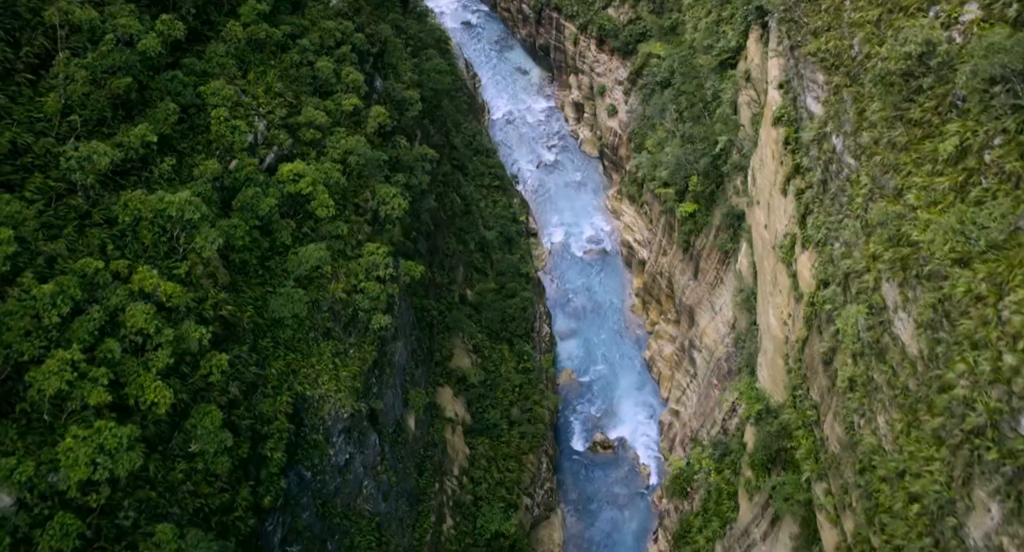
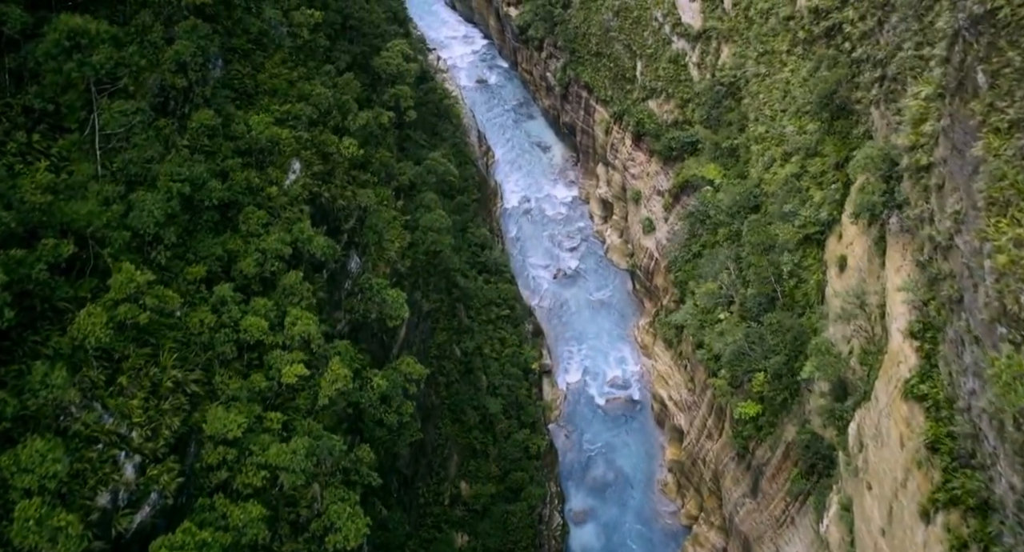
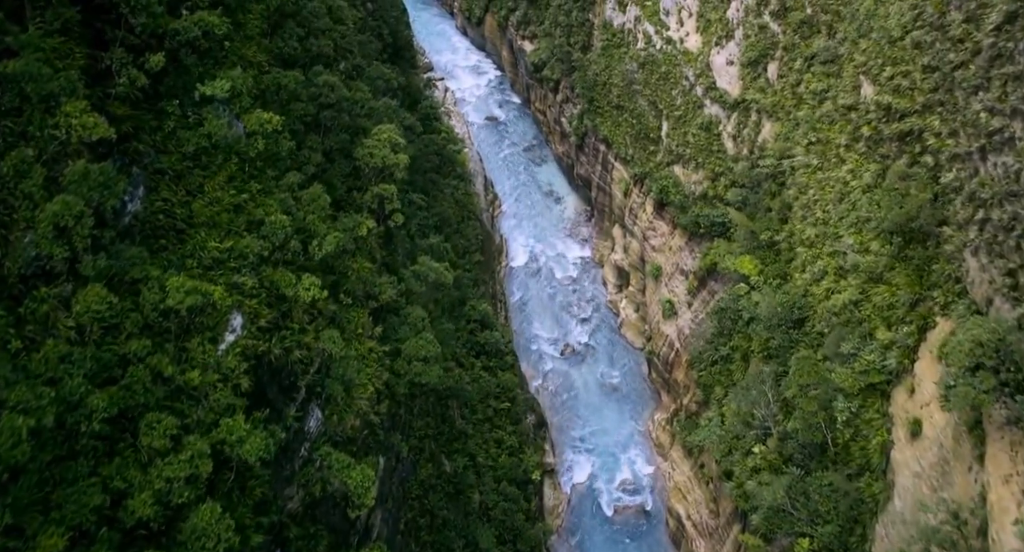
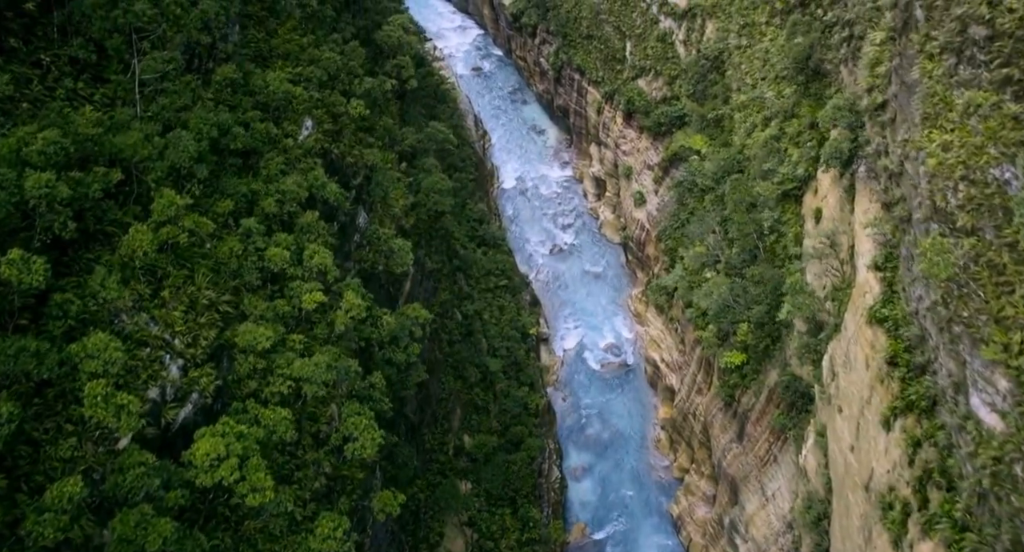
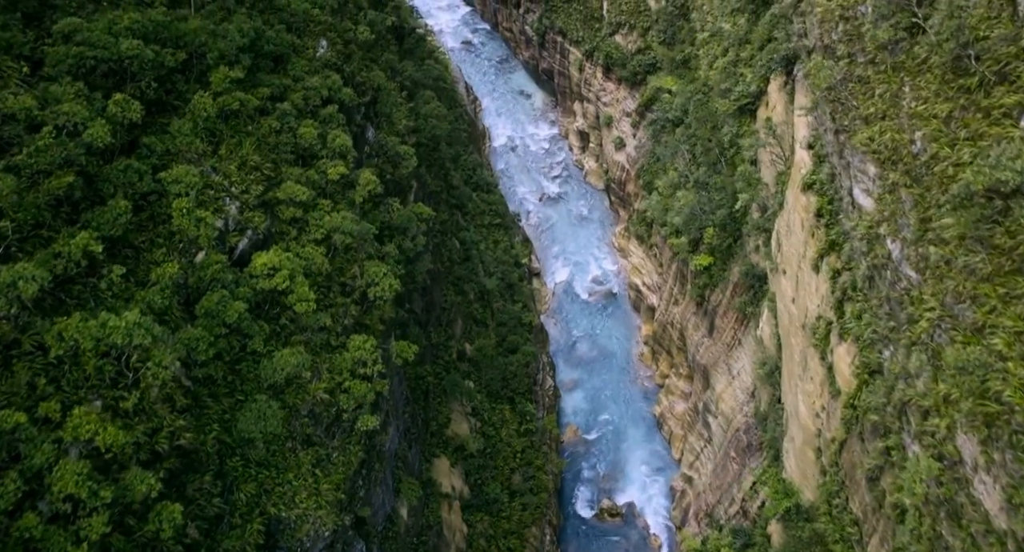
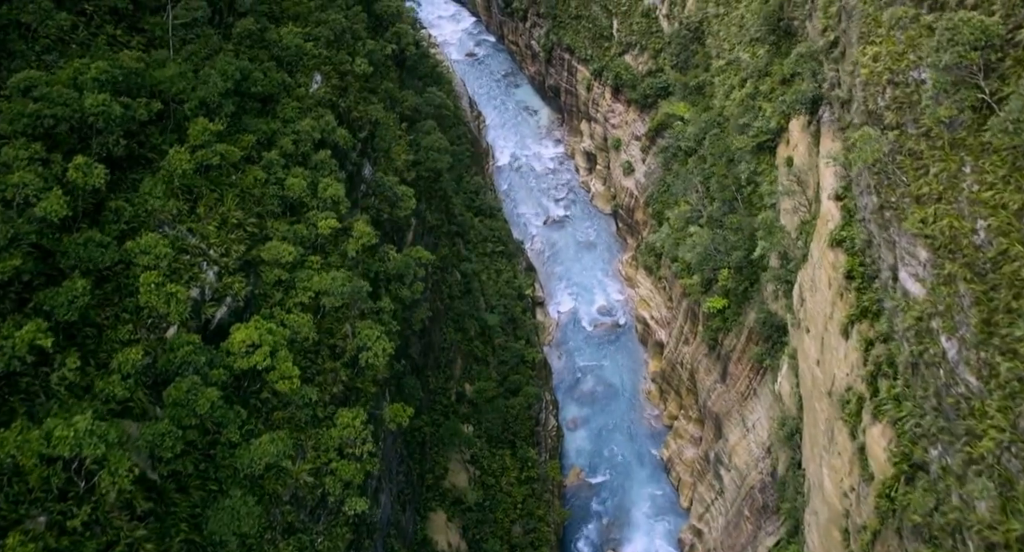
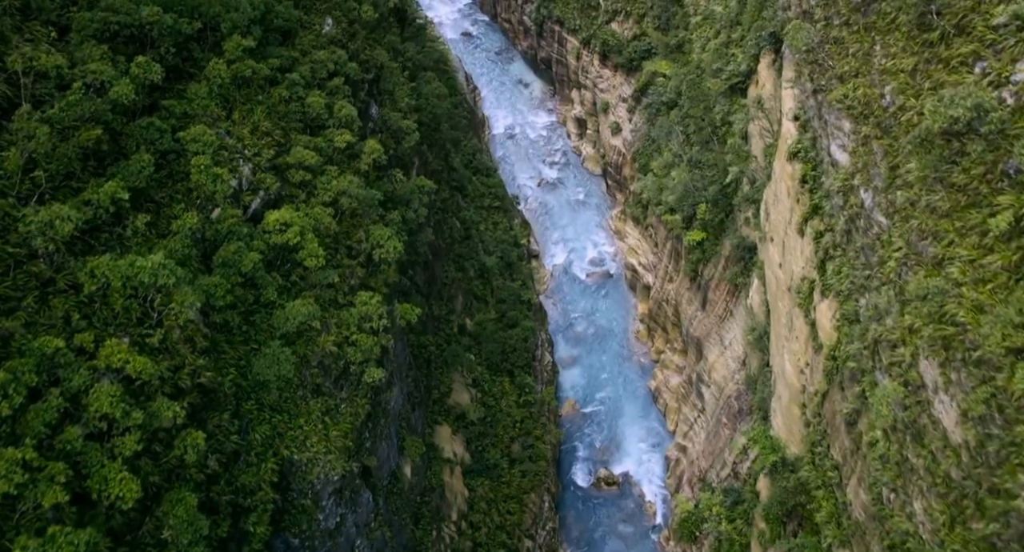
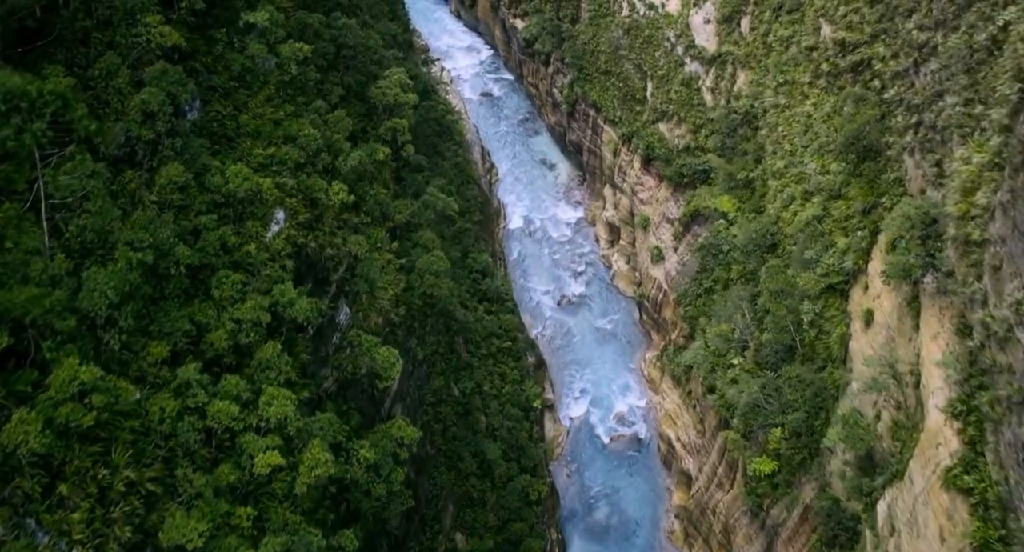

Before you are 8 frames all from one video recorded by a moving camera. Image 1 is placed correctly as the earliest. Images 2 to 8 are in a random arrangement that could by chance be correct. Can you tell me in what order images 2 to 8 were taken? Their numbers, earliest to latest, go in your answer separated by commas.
7, 5, 6, 4, 2, 8, 3
